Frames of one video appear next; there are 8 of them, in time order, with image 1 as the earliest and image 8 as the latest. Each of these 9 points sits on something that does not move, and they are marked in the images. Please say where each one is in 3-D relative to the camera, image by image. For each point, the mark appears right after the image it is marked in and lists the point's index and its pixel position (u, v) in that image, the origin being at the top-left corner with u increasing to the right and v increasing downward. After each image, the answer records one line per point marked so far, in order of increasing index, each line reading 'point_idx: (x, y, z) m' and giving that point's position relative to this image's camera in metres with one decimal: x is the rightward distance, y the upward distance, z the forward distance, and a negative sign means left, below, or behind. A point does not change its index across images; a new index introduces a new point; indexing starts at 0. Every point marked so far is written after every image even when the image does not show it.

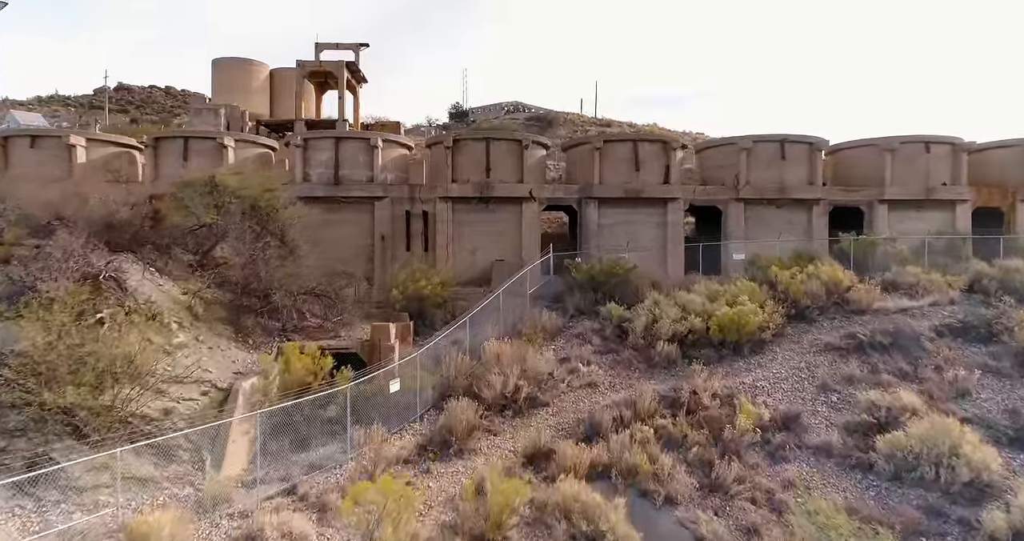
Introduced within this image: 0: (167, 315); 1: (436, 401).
0: (-5.7, -0.7, +11.6) m
1: (-1.4, -2.3, +12.5) m
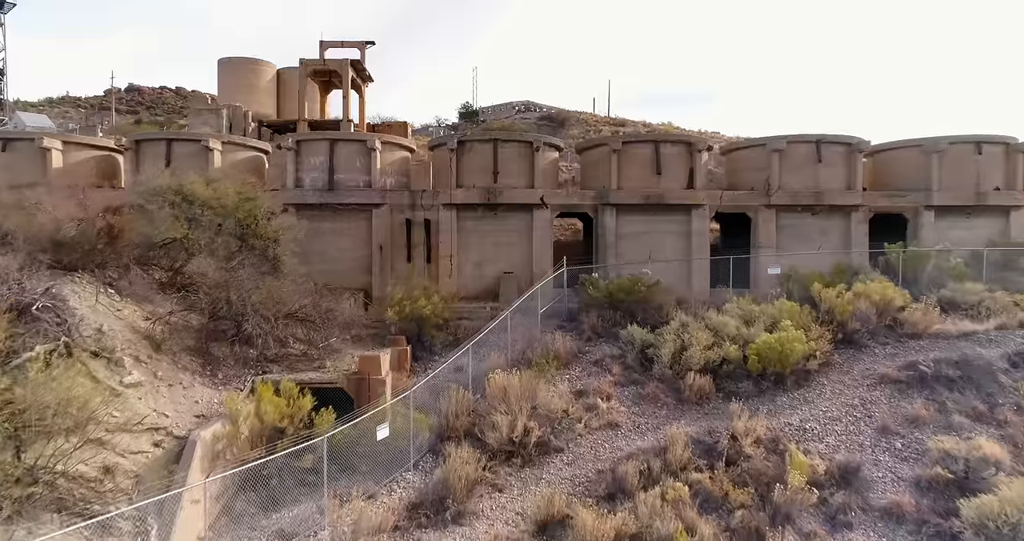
0: (-5.6, -1.1, +10.0) m
1: (-1.2, -2.7, +10.8) m
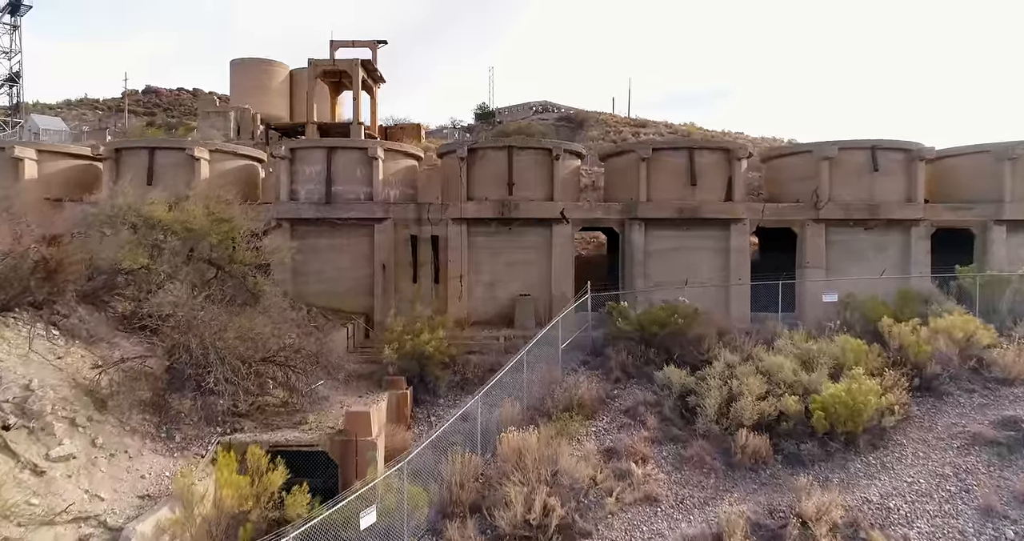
0: (-5.4, -1.6, +8.2) m
1: (-1.0, -3.2, +9.0) m
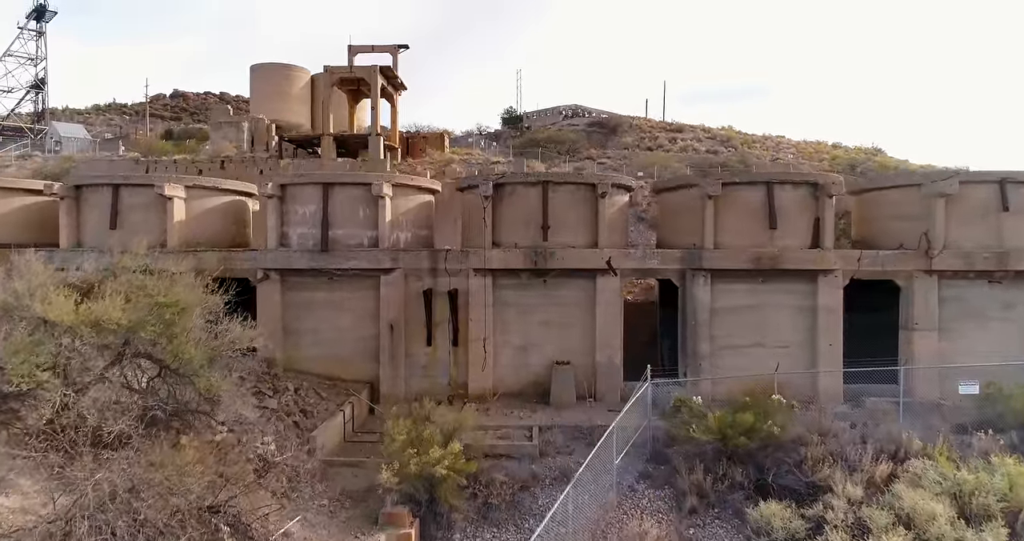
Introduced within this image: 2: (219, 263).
0: (-5.0, -2.8, +5.3) m
1: (-0.6, -4.4, +5.9) m
2: (-6.0, +0.1, +14.3) m
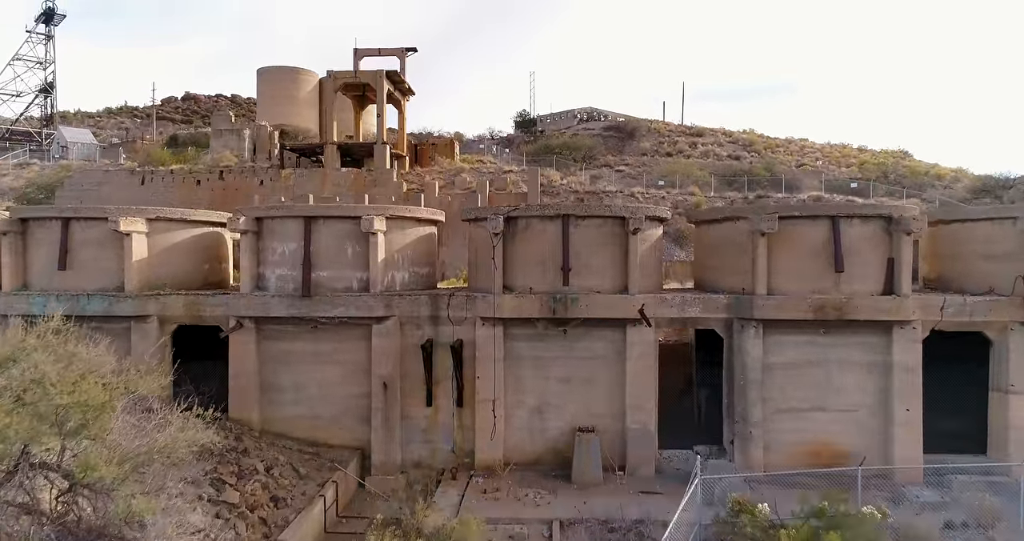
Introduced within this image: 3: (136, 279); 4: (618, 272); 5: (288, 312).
0: (-4.9, -3.7, +3.3) m
1: (-0.5, -5.3, +3.8) m
2: (-5.7, -0.7, +12.3) m
3: (-6.5, -0.2, +12.3) m
4: (+1.8, 0.0, +11.8) m
5: (-3.8, -0.7, +12.0) m
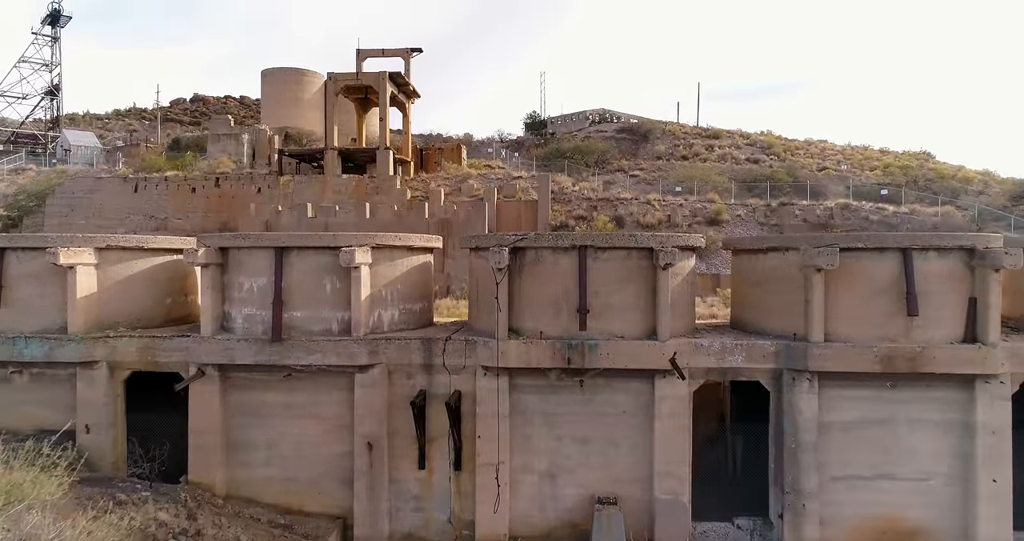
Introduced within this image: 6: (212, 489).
0: (-4.9, -4.2, +1.5) m
1: (-0.6, -5.8, +2.0) m
2: (-5.6, -1.2, +10.6) m
3: (-6.4, -0.7, +10.6) m
4: (+1.9, -0.6, +9.9) m
5: (-3.7, -1.3, +10.2) m
6: (-4.4, -3.2, +10.4) m
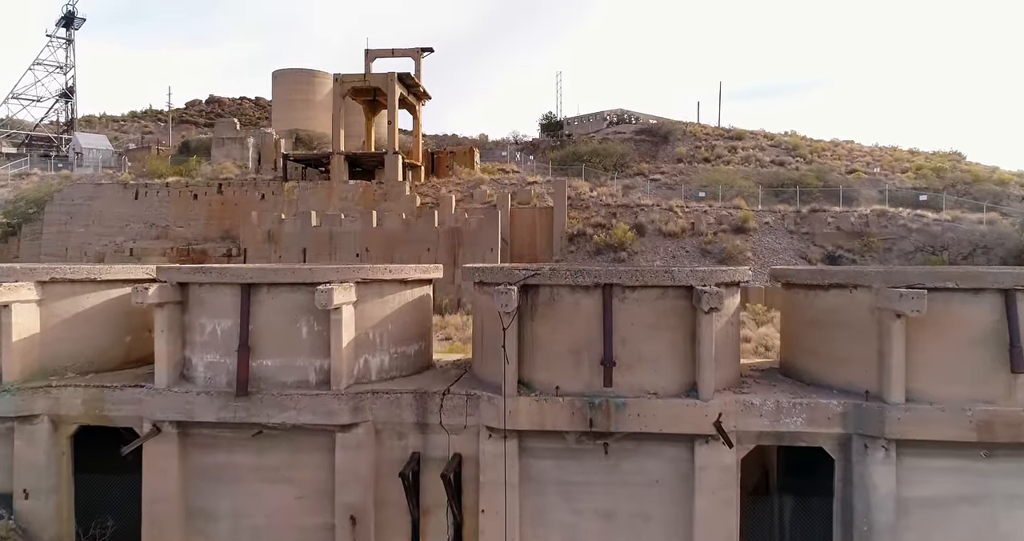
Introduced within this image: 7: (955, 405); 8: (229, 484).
0: (-5.0, -4.7, 0.0) m
1: (-0.6, -6.3, +0.3) m
2: (-5.5, -1.7, +9.0) m
3: (-6.3, -1.2, +9.0) m
4: (+2.0, -1.1, +8.2) m
5: (-3.6, -1.8, +8.6) m
6: (-4.3, -3.7, +8.8) m
7: (+4.9, -1.5, +7.7) m
8: (-3.6, -2.7, +9.0) m
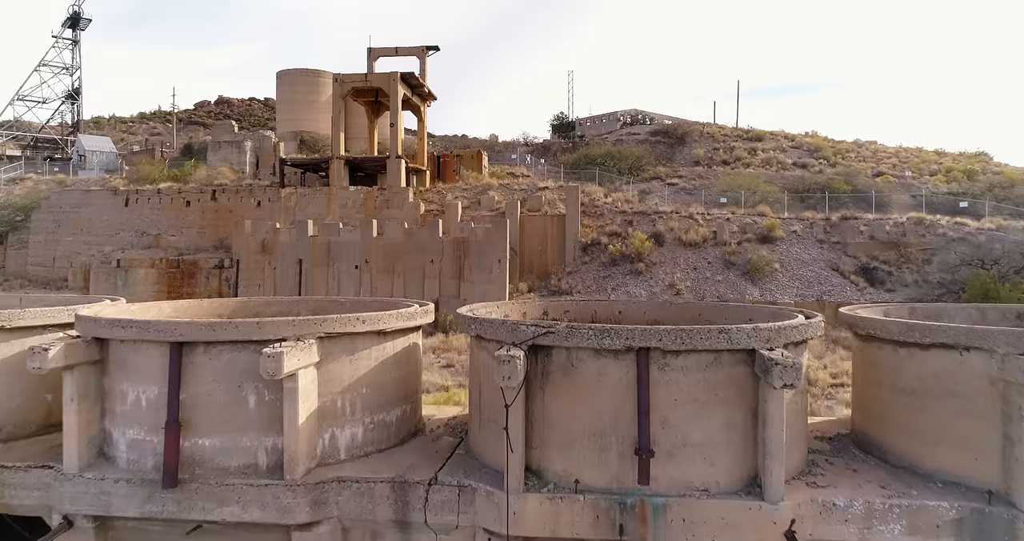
0: (-5.1, -5.2, -1.9) m
1: (-0.7, -6.8, -1.6) m
2: (-5.4, -2.2, +7.2) m
3: (-6.2, -1.7, +7.2) m
4: (+2.0, -1.6, +6.3) m
5: (-3.5, -2.3, +6.7) m
6: (-4.2, -4.2, +6.9) m
7: (+4.9, -2.0, +5.7) m
8: (-3.5, -3.2, +7.1) m
